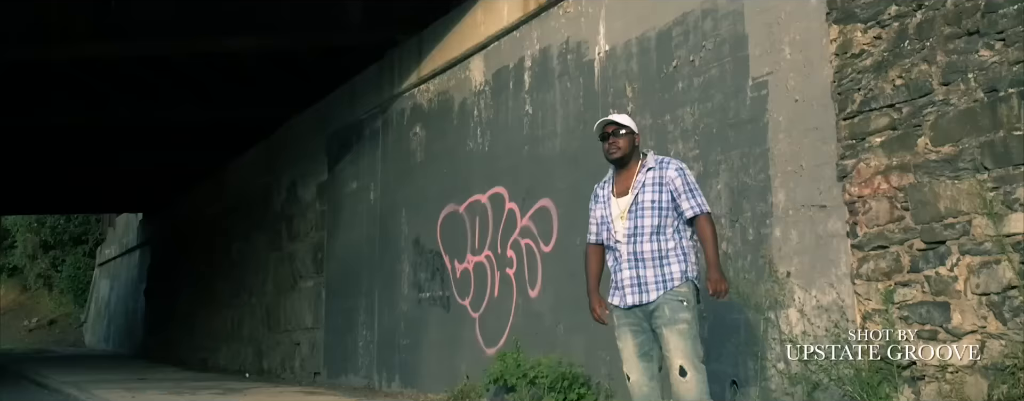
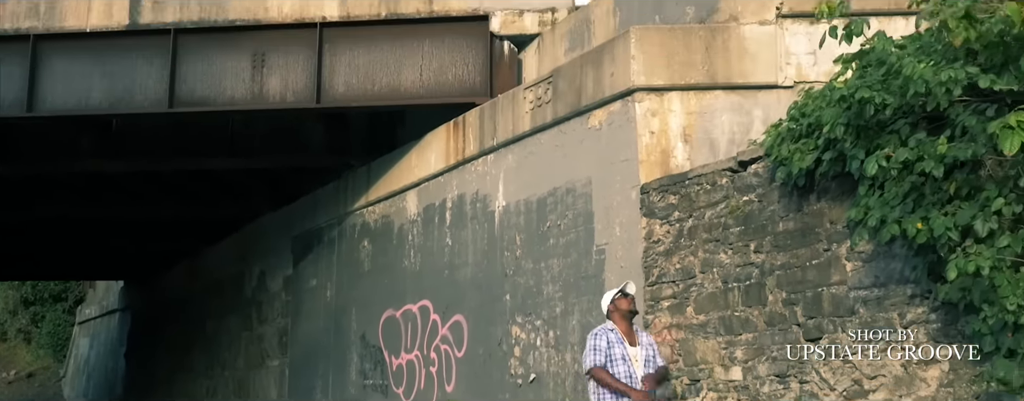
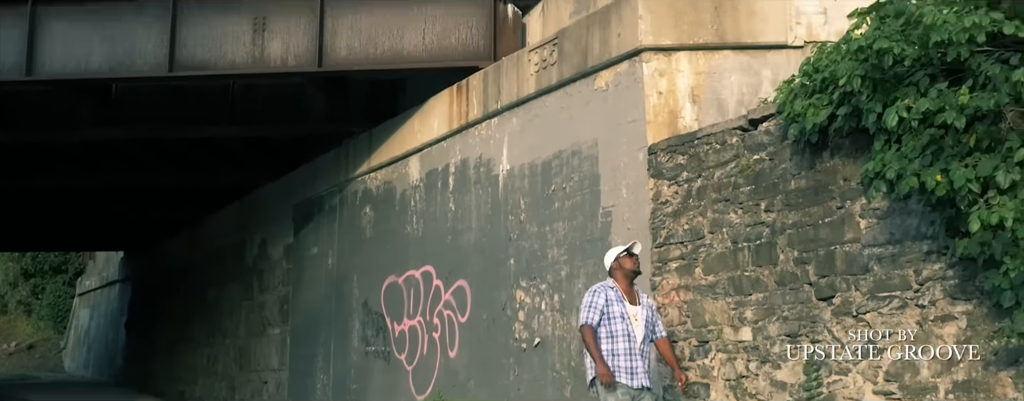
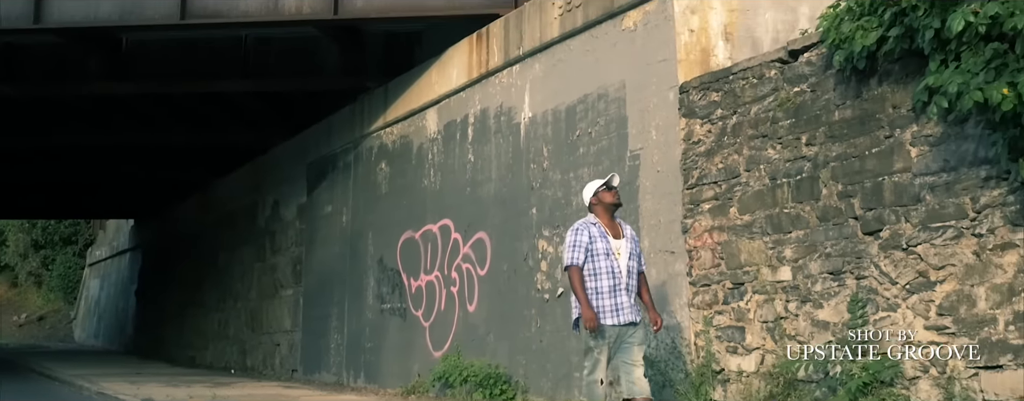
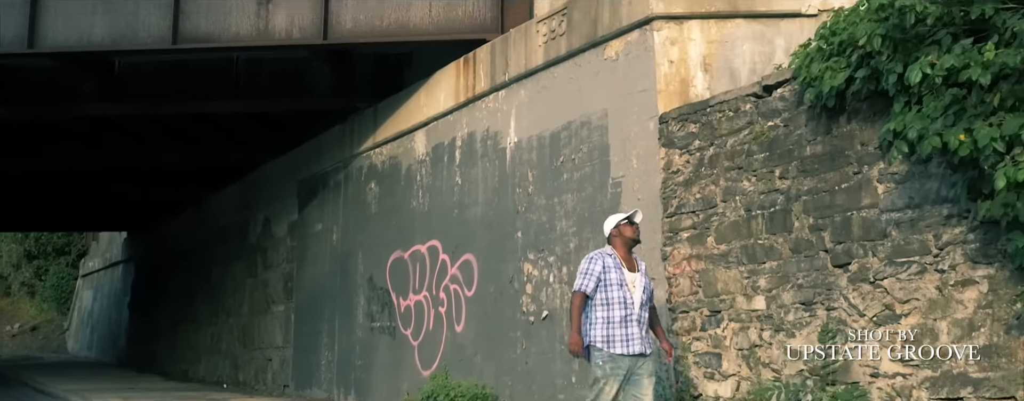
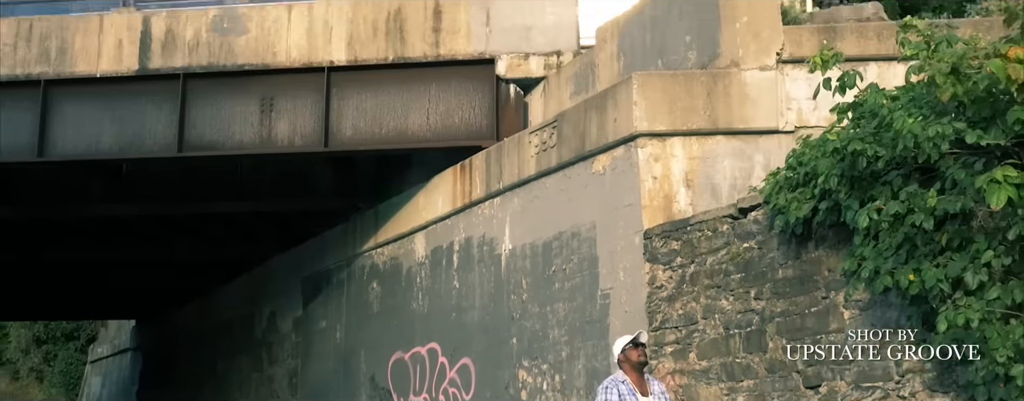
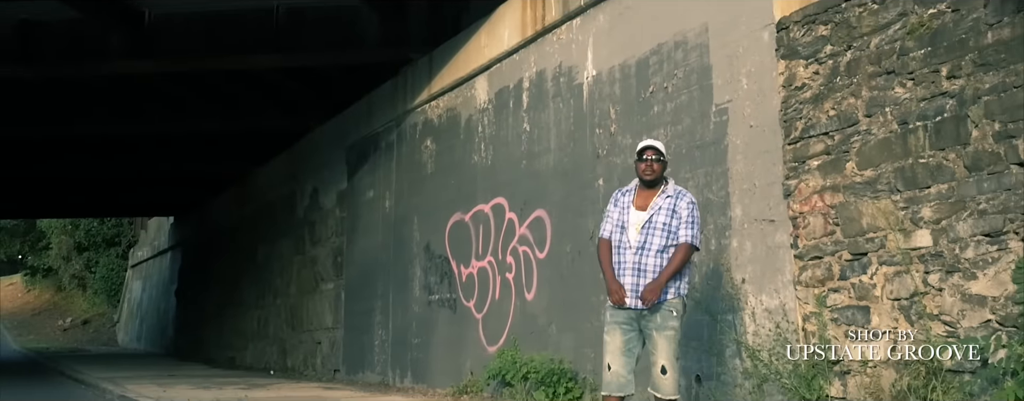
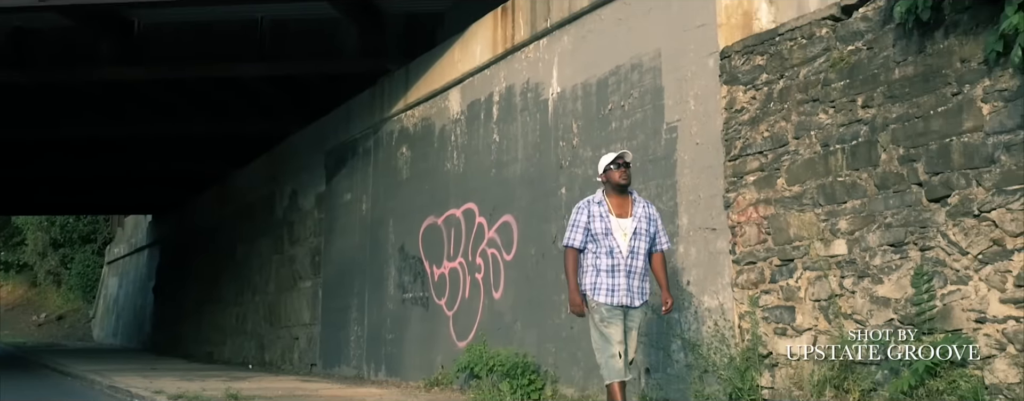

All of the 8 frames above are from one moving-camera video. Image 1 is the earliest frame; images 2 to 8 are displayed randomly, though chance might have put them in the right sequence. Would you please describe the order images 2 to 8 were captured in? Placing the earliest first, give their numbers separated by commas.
7, 8, 4, 5, 3, 2, 6
